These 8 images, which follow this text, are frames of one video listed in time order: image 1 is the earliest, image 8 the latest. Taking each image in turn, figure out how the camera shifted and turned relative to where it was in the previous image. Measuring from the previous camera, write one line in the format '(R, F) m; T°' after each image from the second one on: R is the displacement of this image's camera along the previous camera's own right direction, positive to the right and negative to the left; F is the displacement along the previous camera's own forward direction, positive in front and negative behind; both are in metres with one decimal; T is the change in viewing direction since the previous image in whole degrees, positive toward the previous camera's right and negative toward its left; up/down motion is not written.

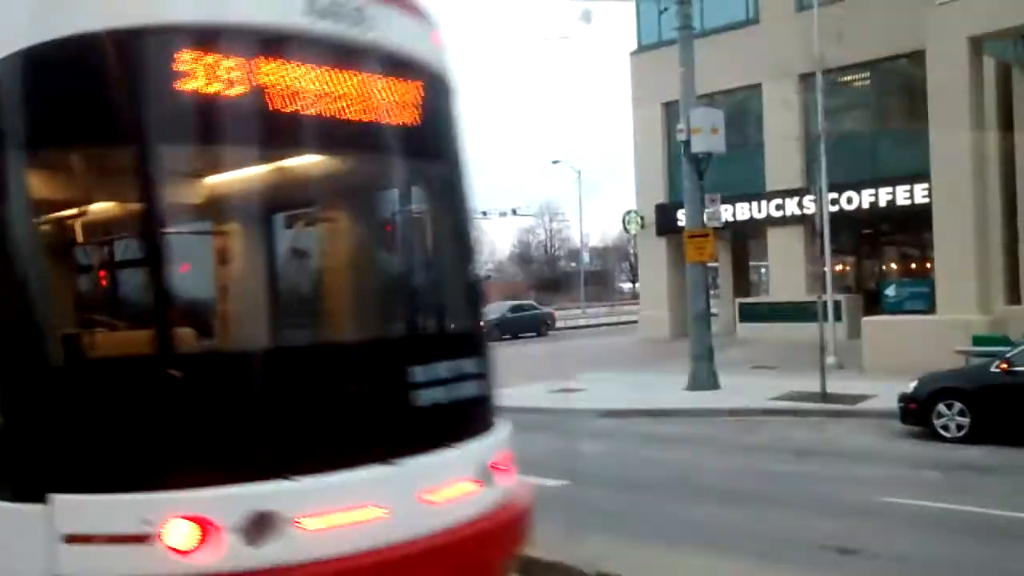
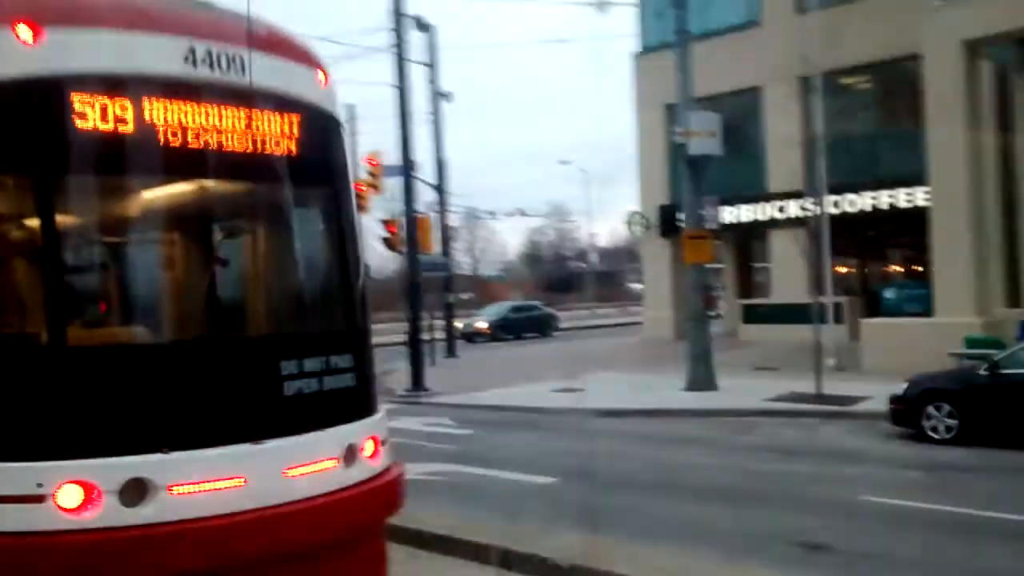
(+0.2, -0.2) m; -1°
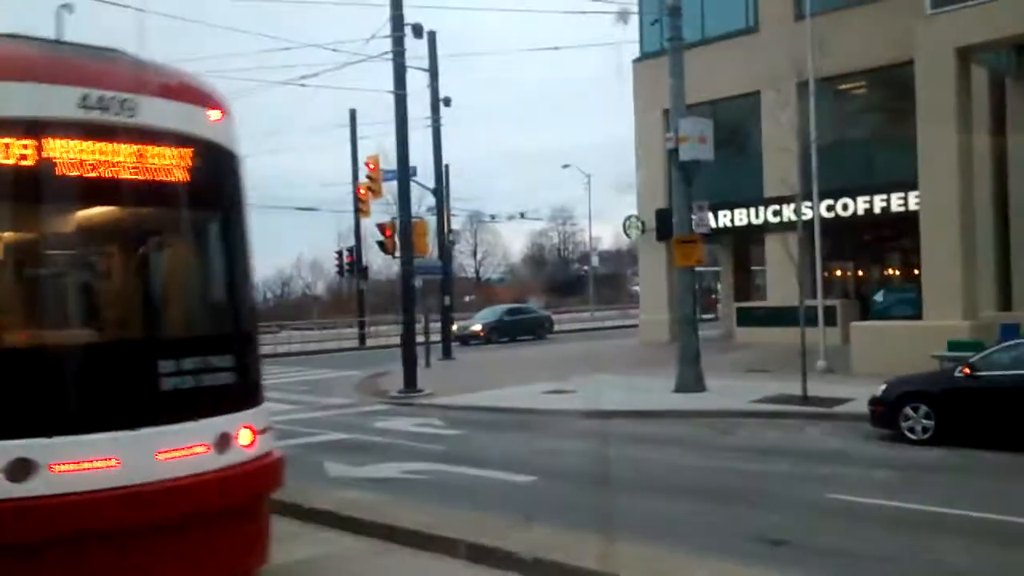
(+0.3, -0.2) m; 0°
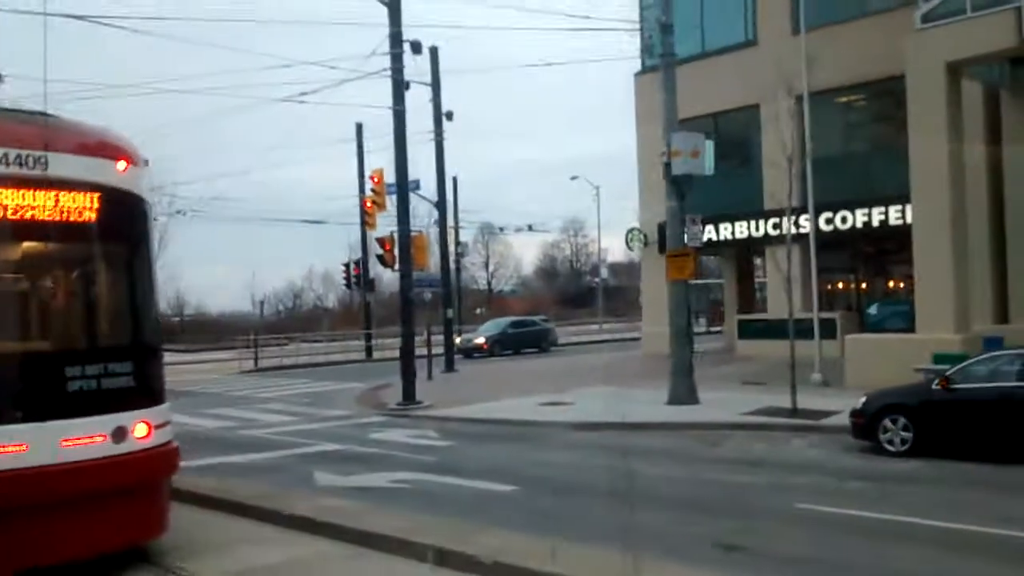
(+0.4, -0.3) m; -1°
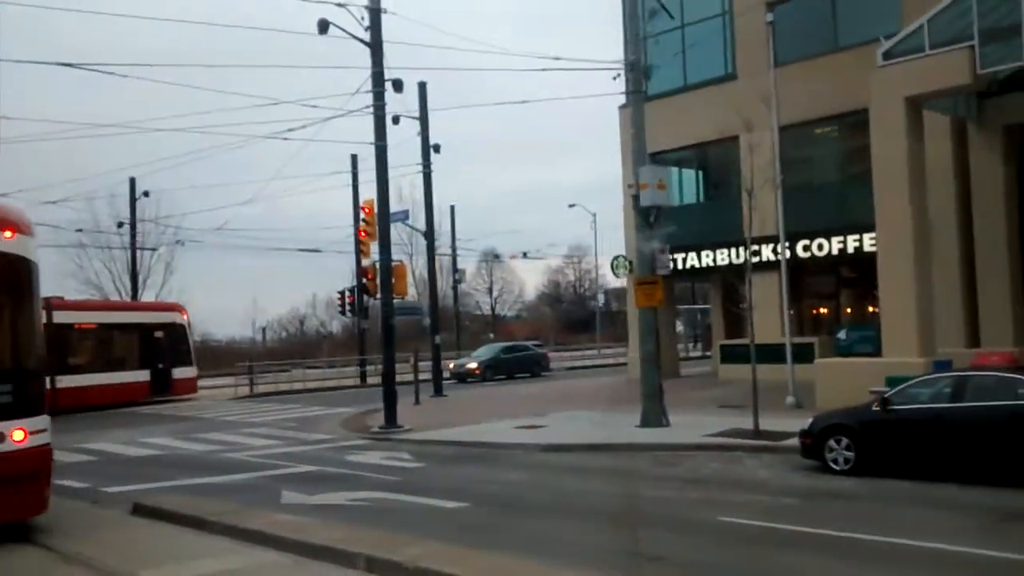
(+0.7, -0.7) m; -1°
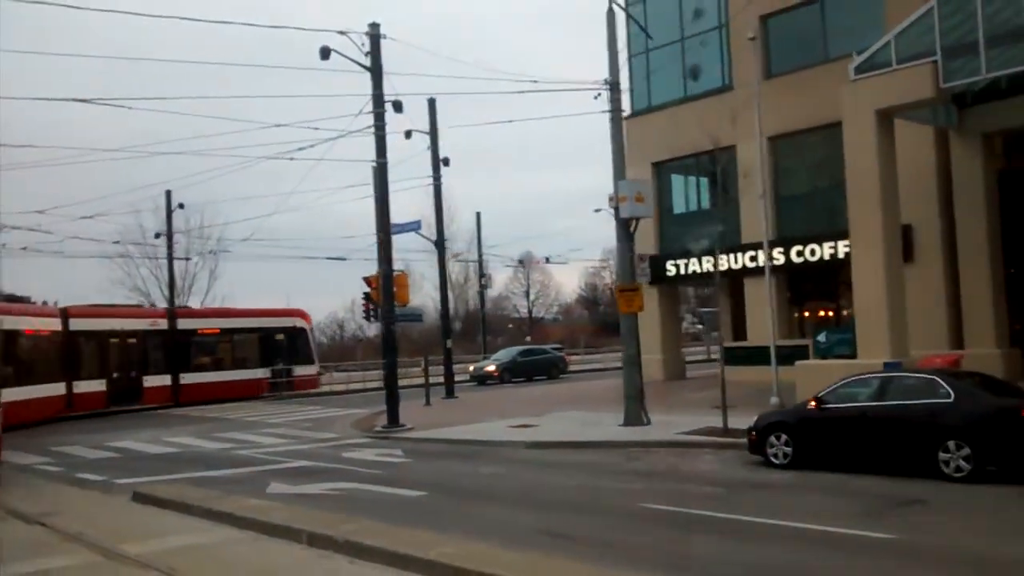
(+1.2, -1.4) m; -3°
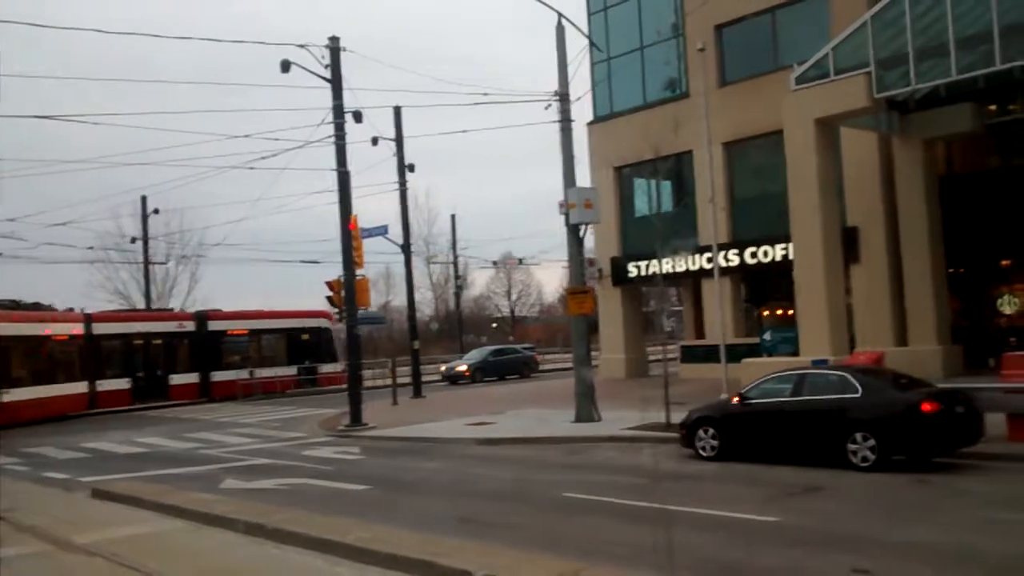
(+0.7, -0.9) m; +1°
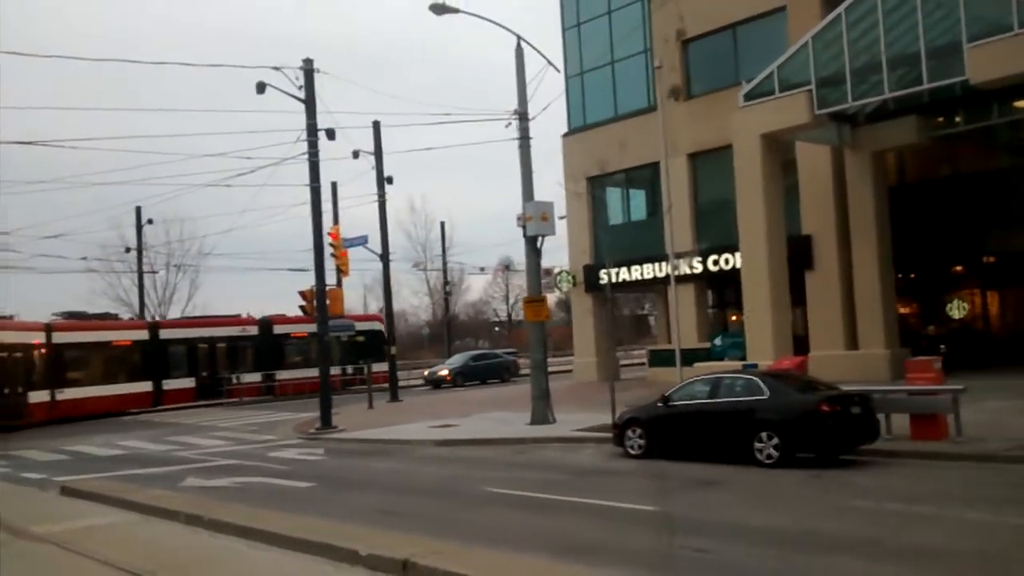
(+1.1, -1.3) m; 0°
